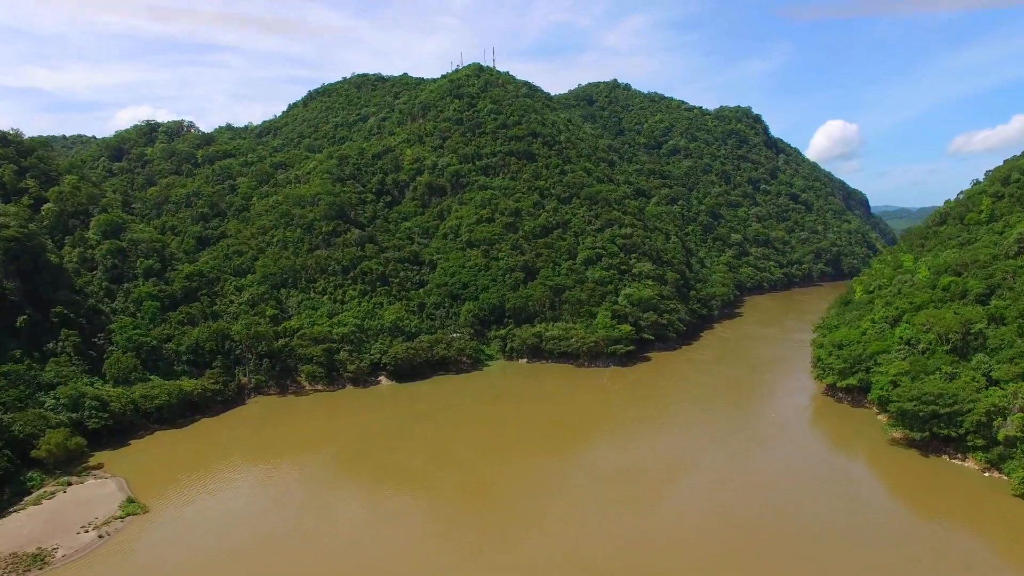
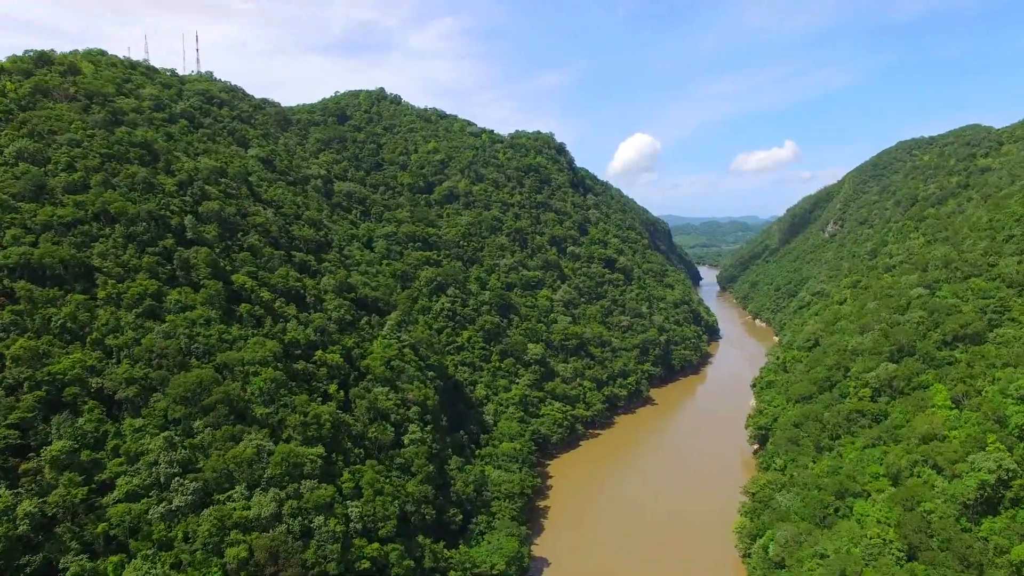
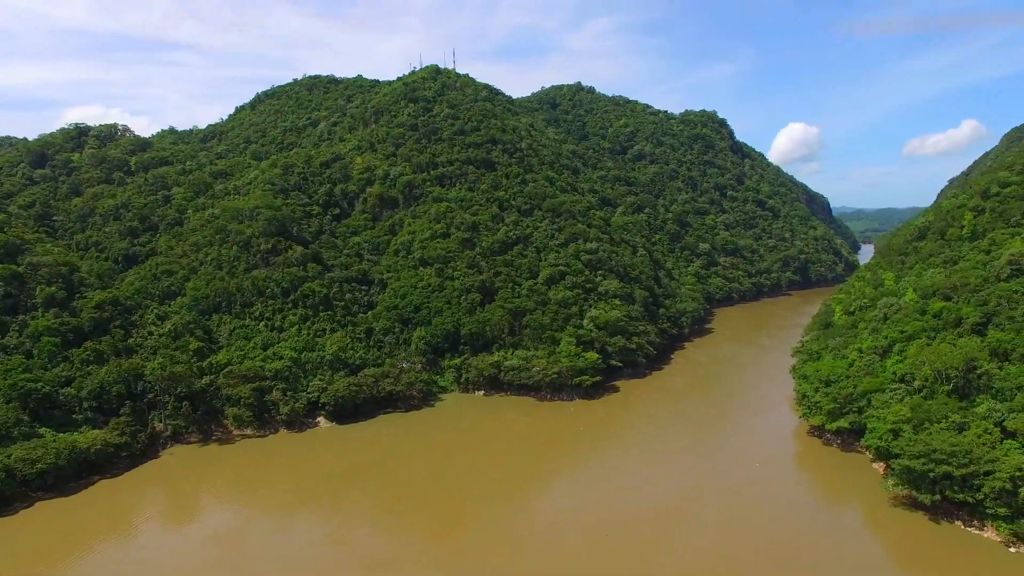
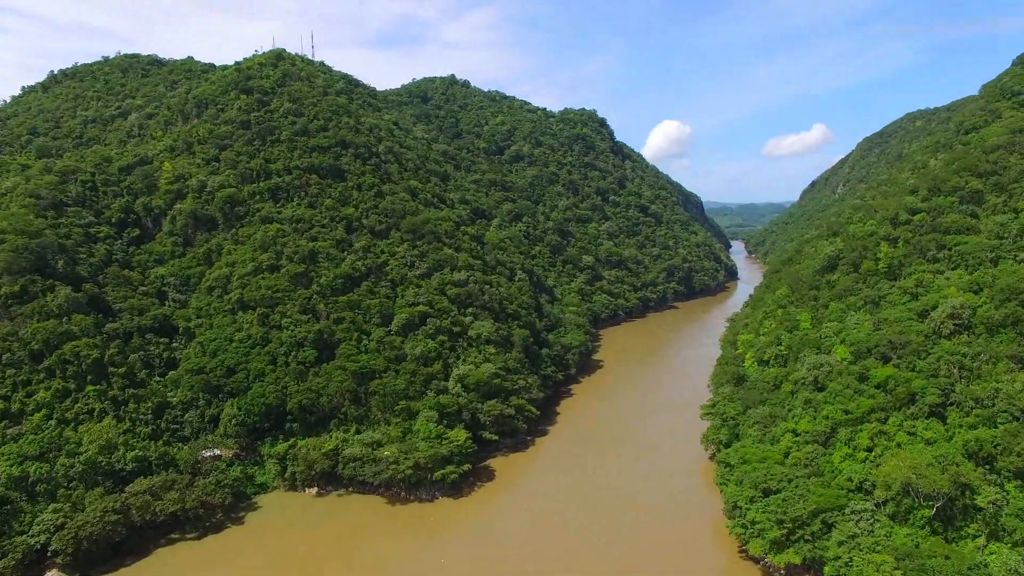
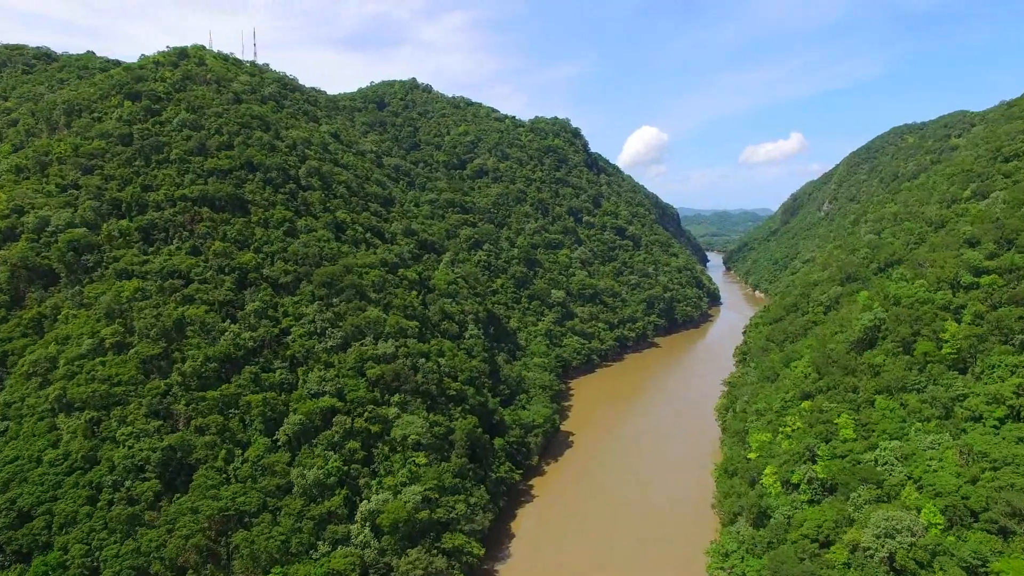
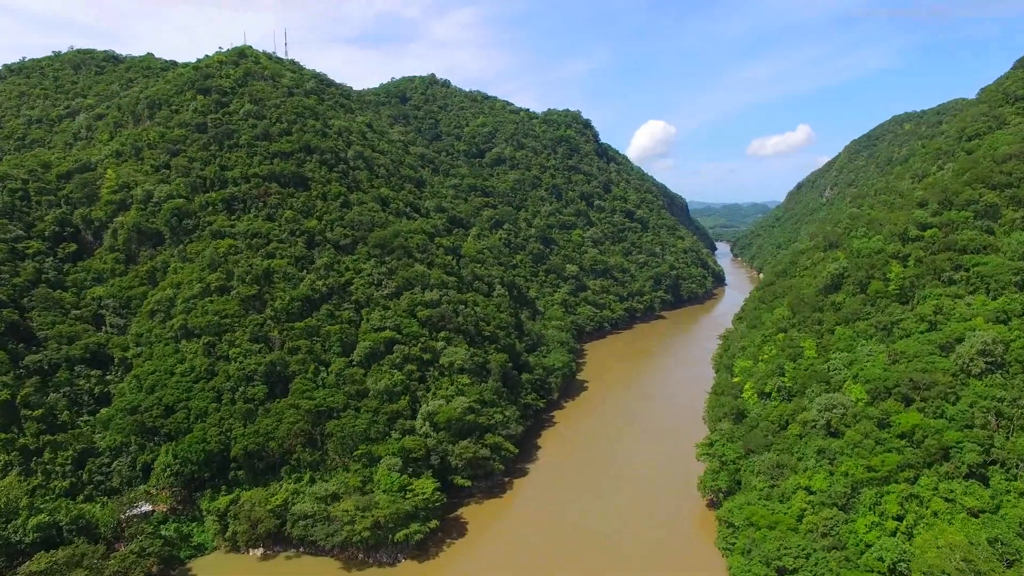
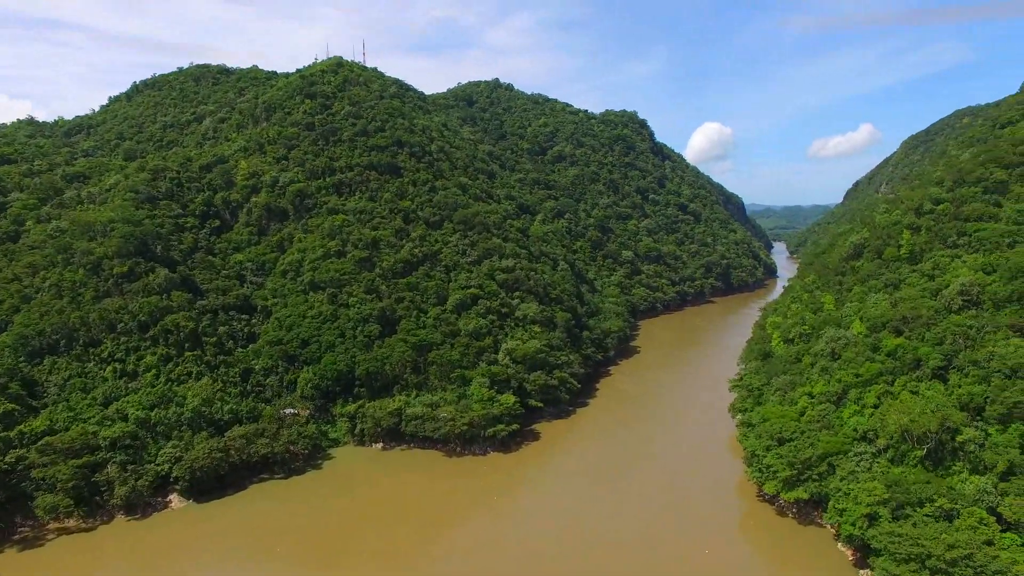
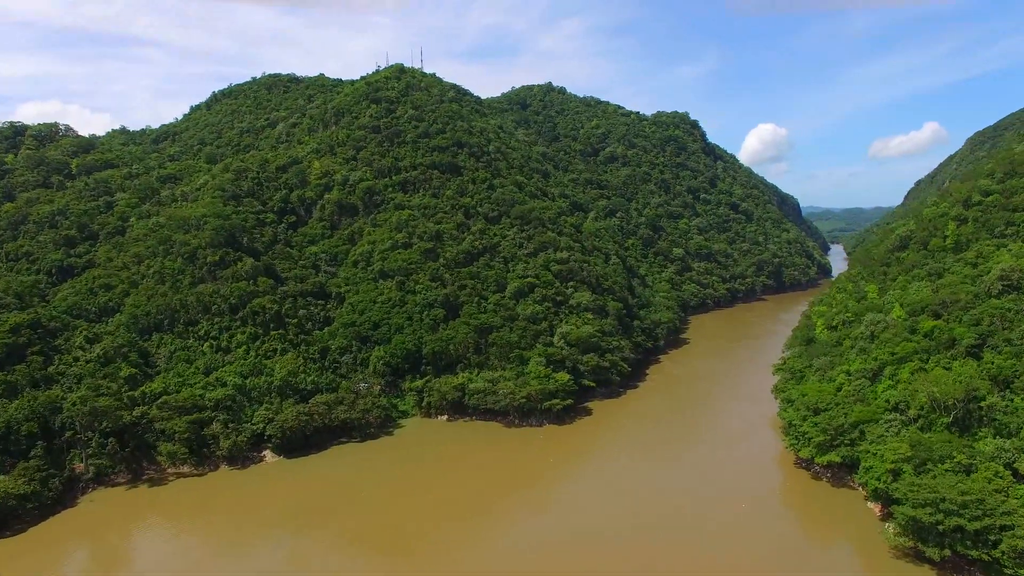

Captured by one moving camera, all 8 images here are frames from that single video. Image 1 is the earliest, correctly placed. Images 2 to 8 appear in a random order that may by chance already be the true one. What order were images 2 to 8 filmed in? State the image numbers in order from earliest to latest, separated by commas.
3, 8, 7, 4, 6, 5, 2
